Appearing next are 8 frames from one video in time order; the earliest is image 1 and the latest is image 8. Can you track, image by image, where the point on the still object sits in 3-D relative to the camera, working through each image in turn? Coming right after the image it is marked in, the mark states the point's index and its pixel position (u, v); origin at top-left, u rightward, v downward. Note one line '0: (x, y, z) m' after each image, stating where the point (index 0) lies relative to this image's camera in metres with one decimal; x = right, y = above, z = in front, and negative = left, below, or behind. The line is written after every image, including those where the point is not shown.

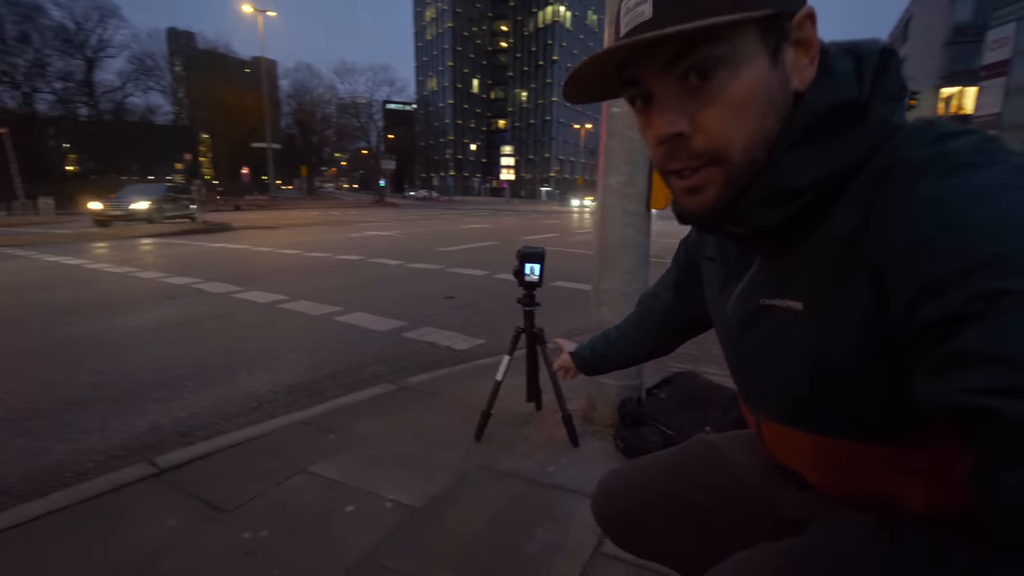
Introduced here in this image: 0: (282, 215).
0: (-6.6, +2.1, +15.9) m
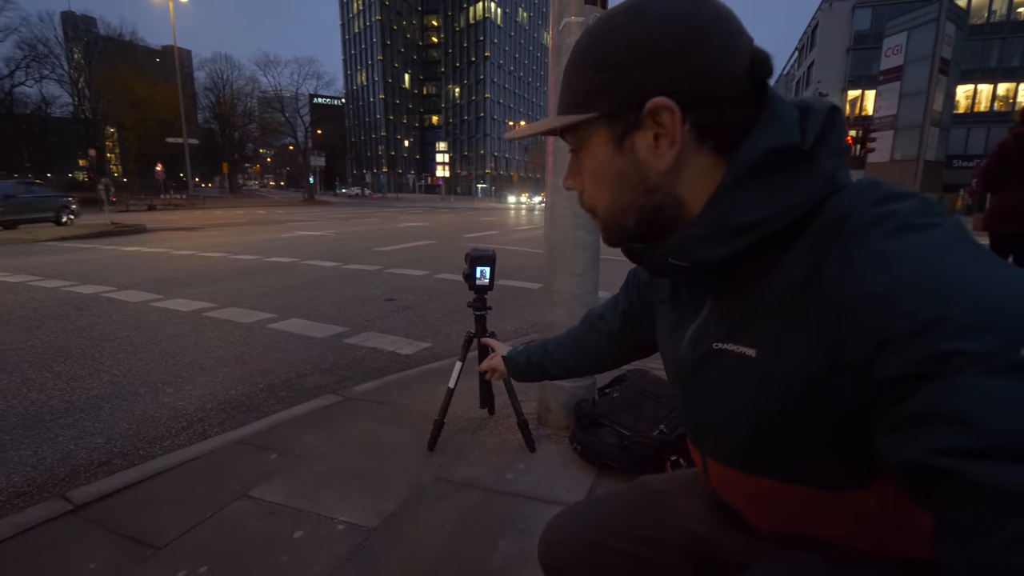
0: (-8.3, +1.9, +15.0) m
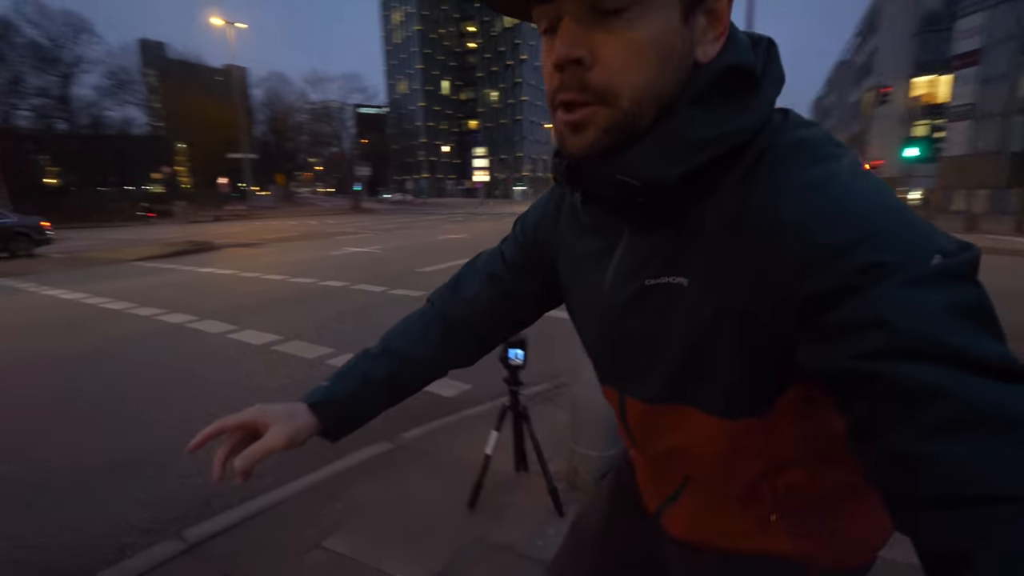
0: (-7.1, +1.8, +15.9) m
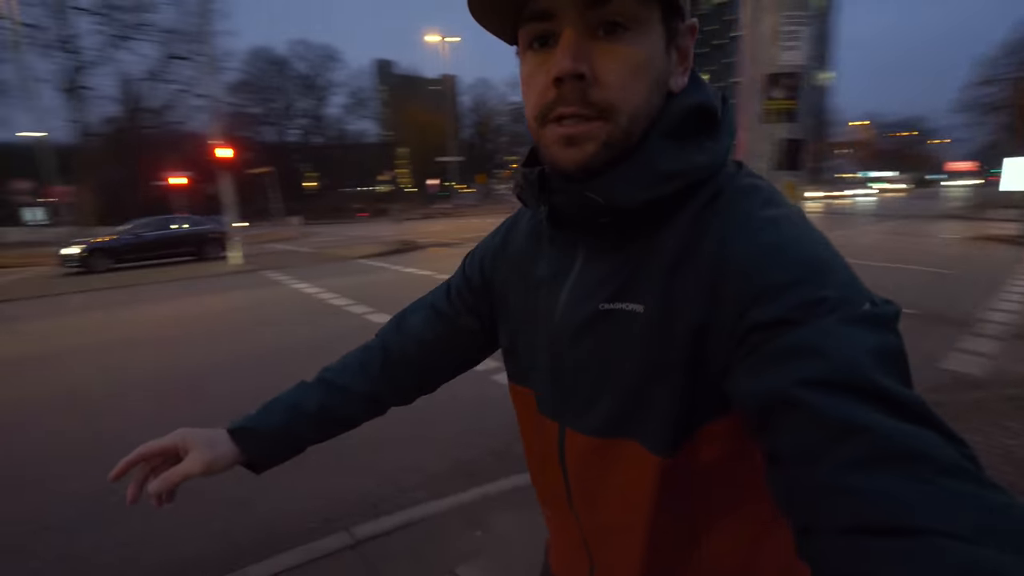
0: (-1.4, +2.0, +17.4) m
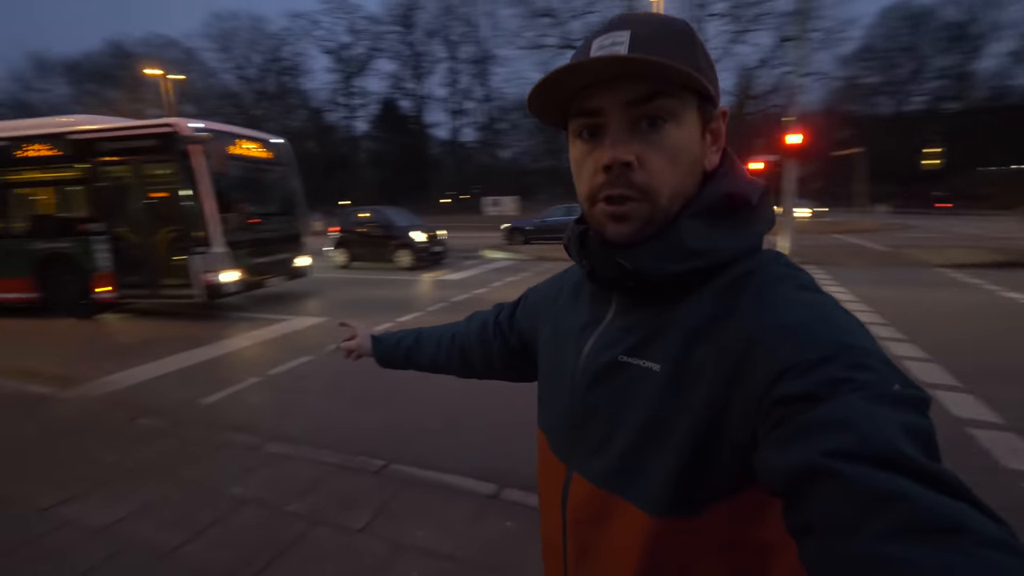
0: (+12.9, +1.2, +11.7) m
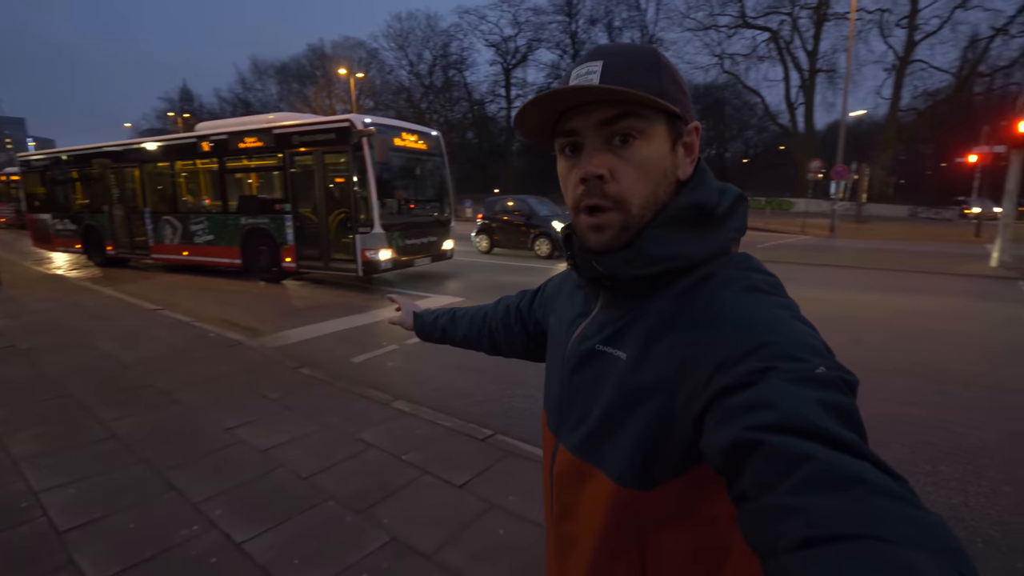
0: (+15.3, +0.4, +8.3) m
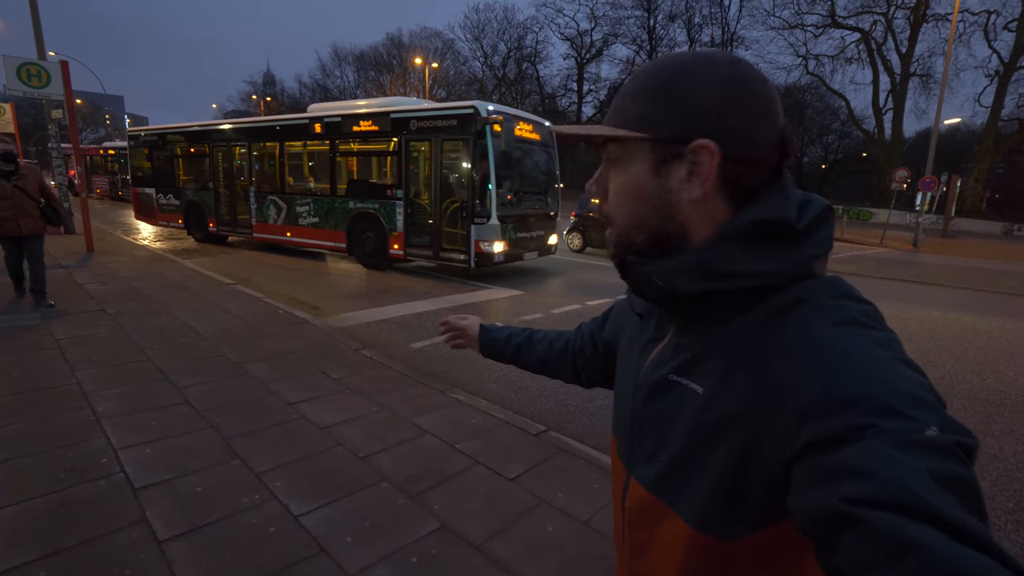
0: (+16.1, -0.5, +6.6) m
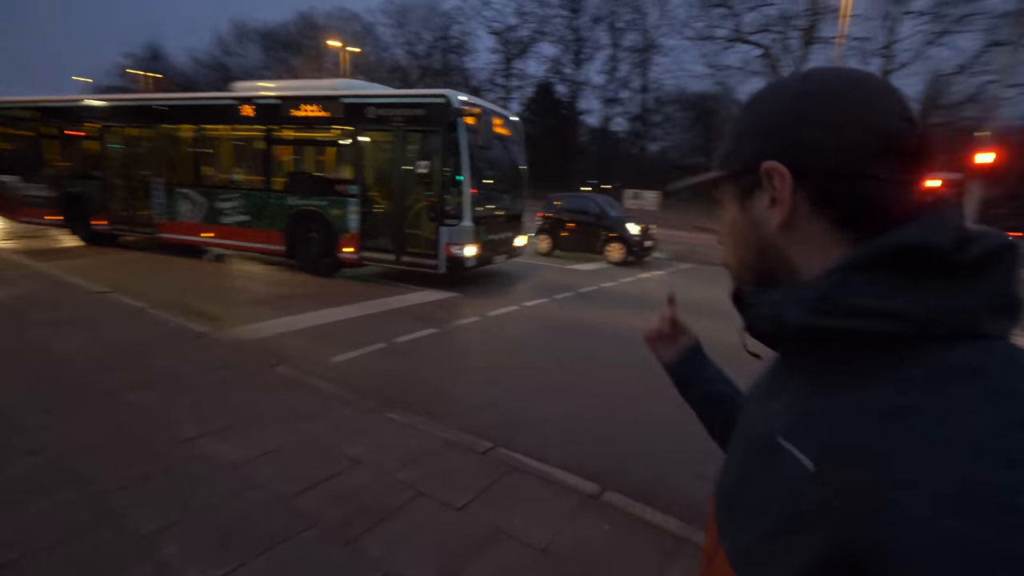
0: (+15.3, -0.3, +8.3) m
